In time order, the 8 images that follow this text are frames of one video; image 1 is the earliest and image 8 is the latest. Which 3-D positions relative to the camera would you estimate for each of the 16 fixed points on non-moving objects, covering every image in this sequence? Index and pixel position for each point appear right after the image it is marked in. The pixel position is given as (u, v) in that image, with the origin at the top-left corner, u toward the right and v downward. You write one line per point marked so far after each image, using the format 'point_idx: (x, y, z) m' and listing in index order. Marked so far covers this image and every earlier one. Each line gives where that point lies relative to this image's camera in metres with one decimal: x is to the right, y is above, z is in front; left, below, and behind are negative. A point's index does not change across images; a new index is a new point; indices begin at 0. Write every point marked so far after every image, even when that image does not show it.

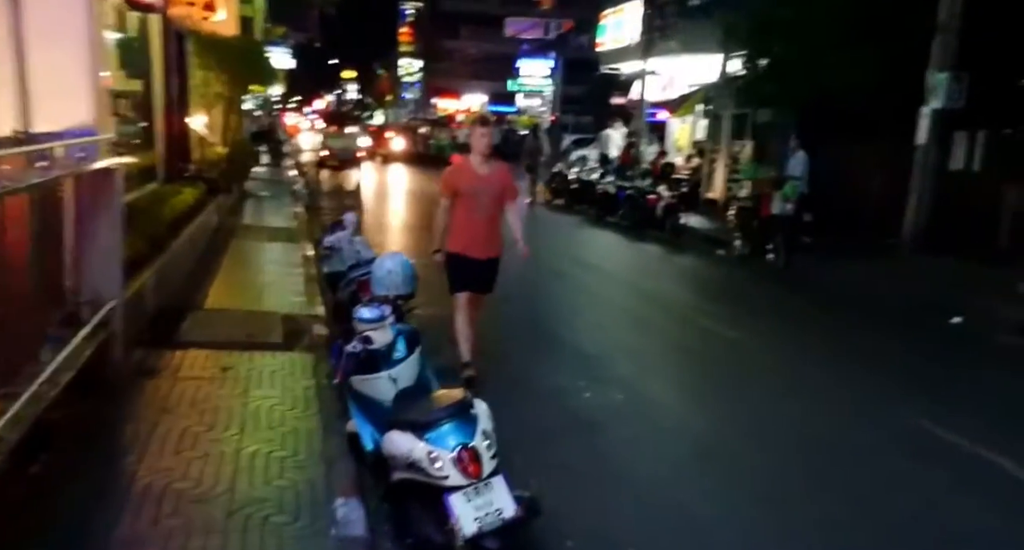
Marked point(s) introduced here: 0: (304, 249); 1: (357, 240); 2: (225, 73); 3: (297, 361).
0: (-2.5, +0.1, +13.4) m
1: (-1.2, +0.2, +8.8) m
2: (-5.1, +3.5, +19.4) m
3: (-1.4, -0.6, +7.1) m
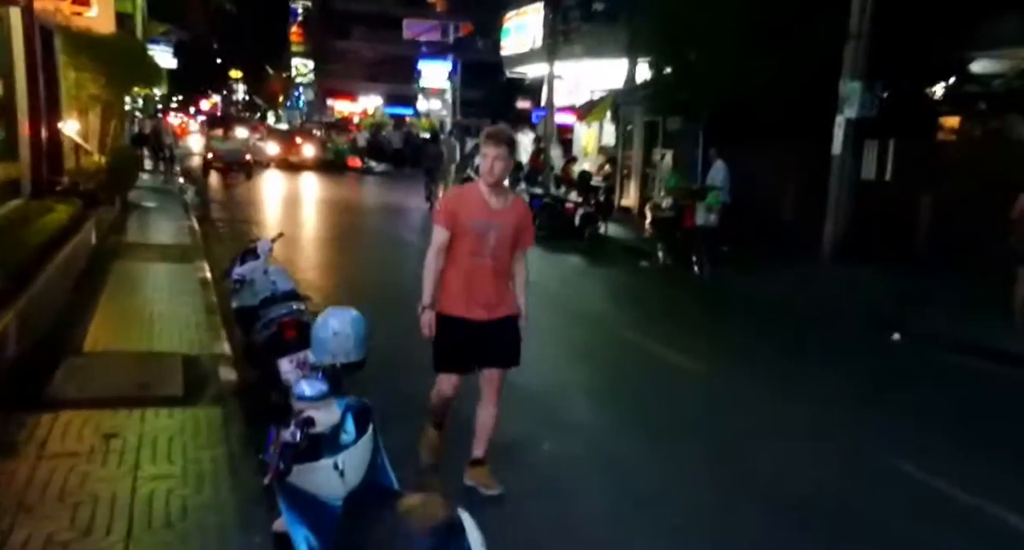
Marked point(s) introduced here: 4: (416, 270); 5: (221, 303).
0: (-3.4, -0.1, +12.0) m
1: (-1.6, 0.0, +7.5) m
2: (-6.6, +3.2, +17.7) m
3: (-1.7, -0.8, +5.8) m
4: (-1.4, 0.0, +15.4) m
5: (-2.7, -0.4, +9.9) m
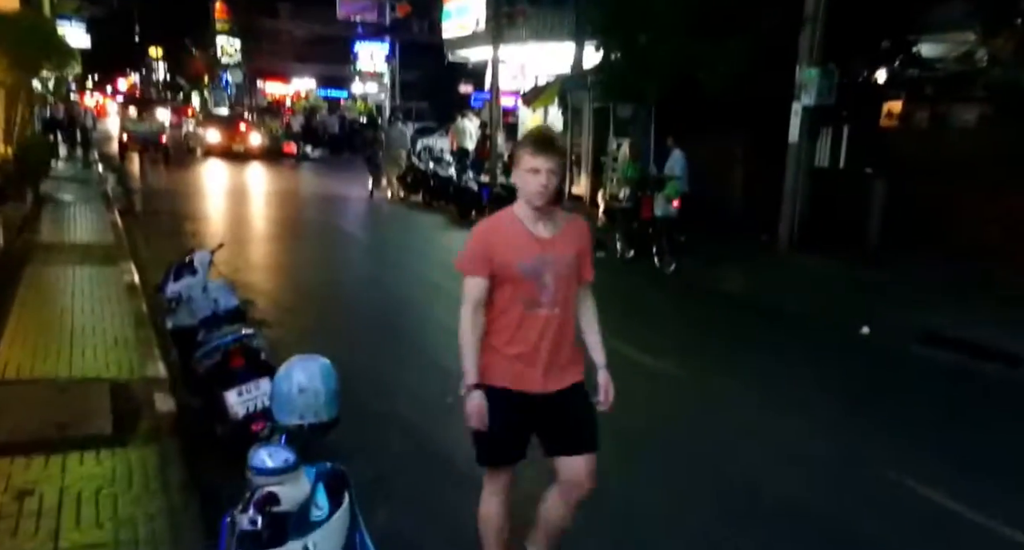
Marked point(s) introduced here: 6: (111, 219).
0: (-3.9, -0.1, +11.0) m
1: (-1.8, -0.1, +6.6) m
2: (-7.4, +3.3, +16.4) m
3: (-1.7, -0.9, +5.0) m
4: (-2.0, +0.1, +14.5) m
5: (-3.0, -0.4, +8.9) m
6: (-5.9, +0.8, +16.6) m
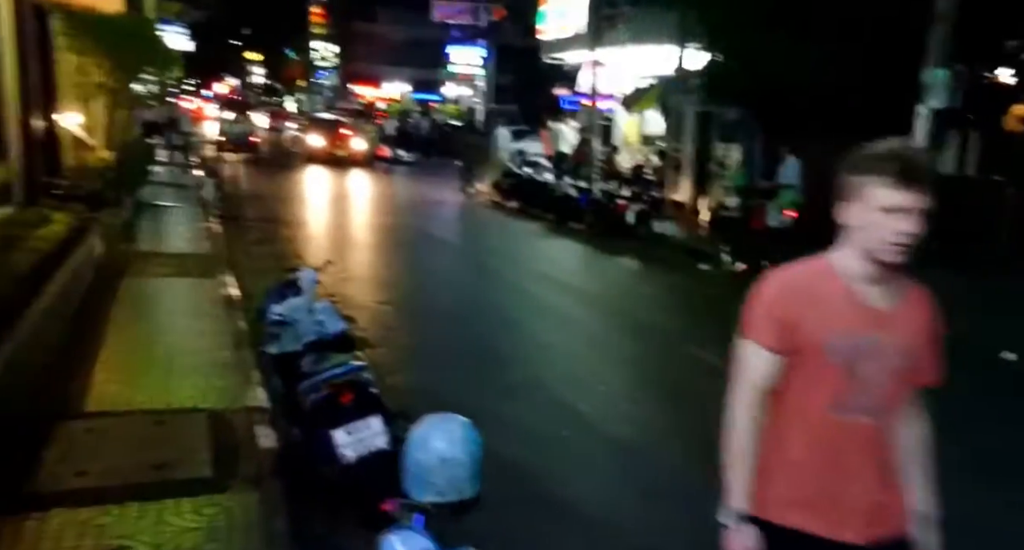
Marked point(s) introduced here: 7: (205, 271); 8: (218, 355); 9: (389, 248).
0: (-2.8, -0.2, +10.7) m
1: (-1.1, -0.2, +6.1) m
2: (-5.8, +3.2, +16.4) m
3: (-1.1, -1.0, +4.5) m
4: (-0.7, -0.1, +14.1) m
5: (-2.1, -0.5, +8.6) m
6: (-4.4, +0.7, +16.4) m
7: (-3.3, 0.0, +12.1) m
8: (-2.2, -0.6, +8.2) m
9: (-1.7, +0.4, +15.7) m
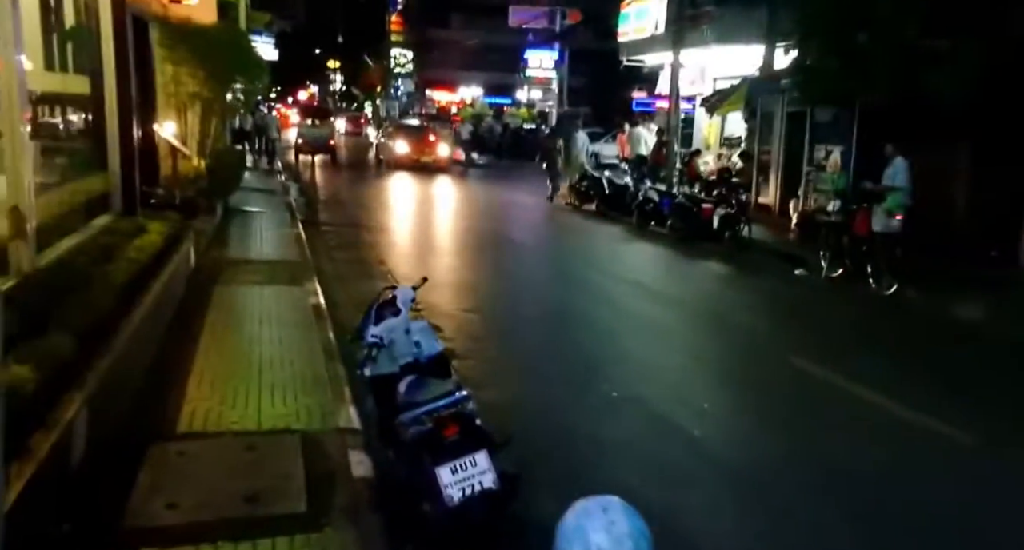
0: (-1.9, -0.3, +10.5) m
1: (-0.5, -0.3, +5.8) m
2: (-4.6, +3.1, +16.4) m
3: (-0.7, -1.1, +4.2) m
4: (+0.4, -0.2, +13.7) m
5: (-1.4, -0.6, +8.3) m
6: (-3.2, +0.6, +16.3) m
7: (-2.3, -0.1, +11.9) m
8: (-1.5, -0.7, +7.9) m
9: (-0.5, +0.3, +15.4) m
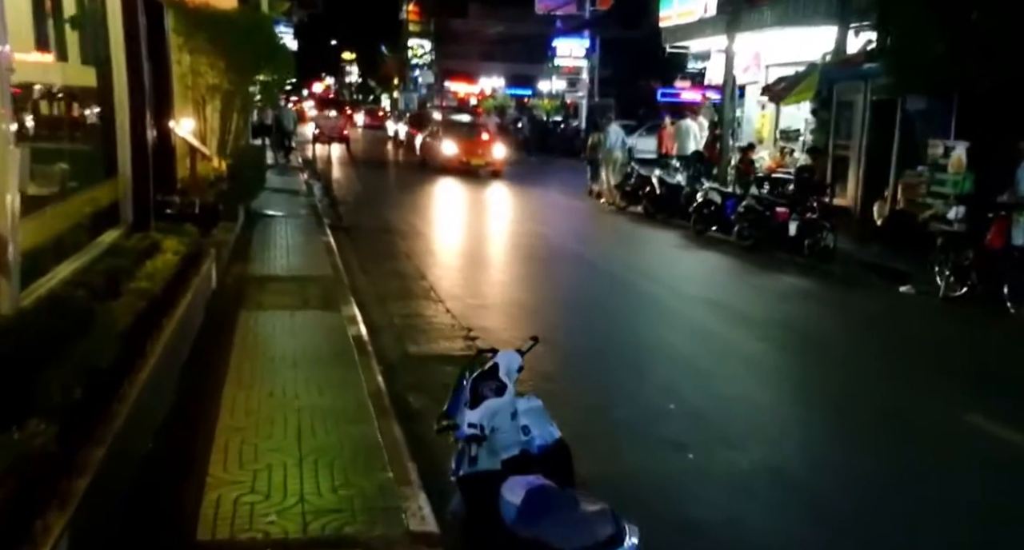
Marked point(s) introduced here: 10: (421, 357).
0: (-1.3, -0.5, +8.9) m
1: (0.0, -0.5, +4.2) m
2: (-3.9, +2.9, +14.8) m
3: (-0.2, -1.3, +2.6) m
4: (+1.0, -0.3, +12.1) m
5: (-0.8, -0.9, +6.7) m
6: (-2.5, +0.5, +14.7) m
7: (-1.7, -0.3, +10.3) m
8: (-0.9, -0.9, +6.4) m
9: (+0.1, +0.1, +13.8) m
10: (-0.8, -0.7, +9.1) m
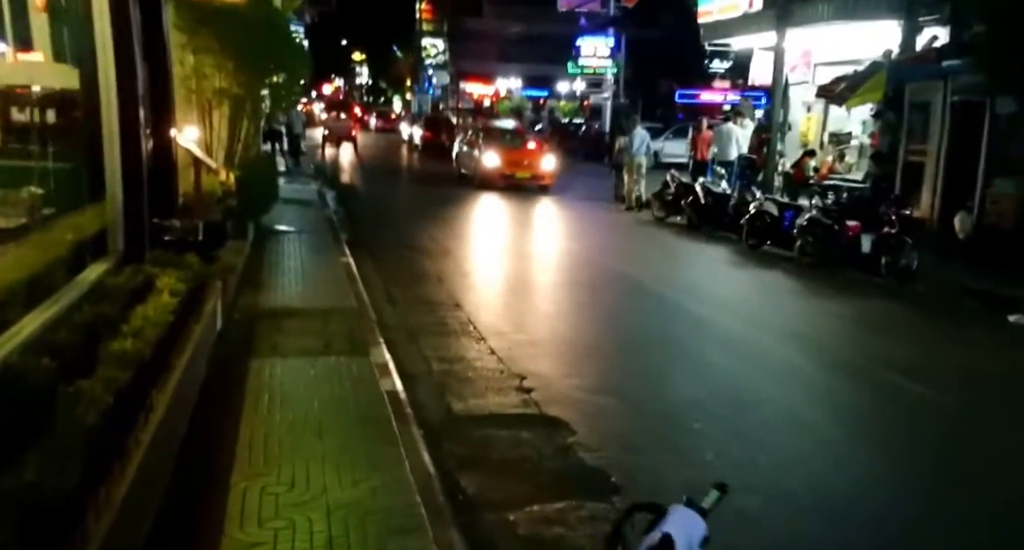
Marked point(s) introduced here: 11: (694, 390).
0: (-0.9, -0.8, +7.3) m
1: (+0.5, -0.8, +2.7) m
2: (-3.4, +2.6, +13.2) m
3: (+0.3, -1.6, +1.0) m
4: (+1.5, -0.6, +10.5) m
5: (-0.3, -1.1, +5.2) m
6: (-2.0, +0.2, +13.1) m
7: (-1.2, -0.5, +8.7) m
8: (-0.5, -1.2, +4.8) m
9: (+0.6, -0.2, +12.2) m
10: (-0.3, -1.0, +7.6) m
11: (+1.5, -0.9, +9.0) m
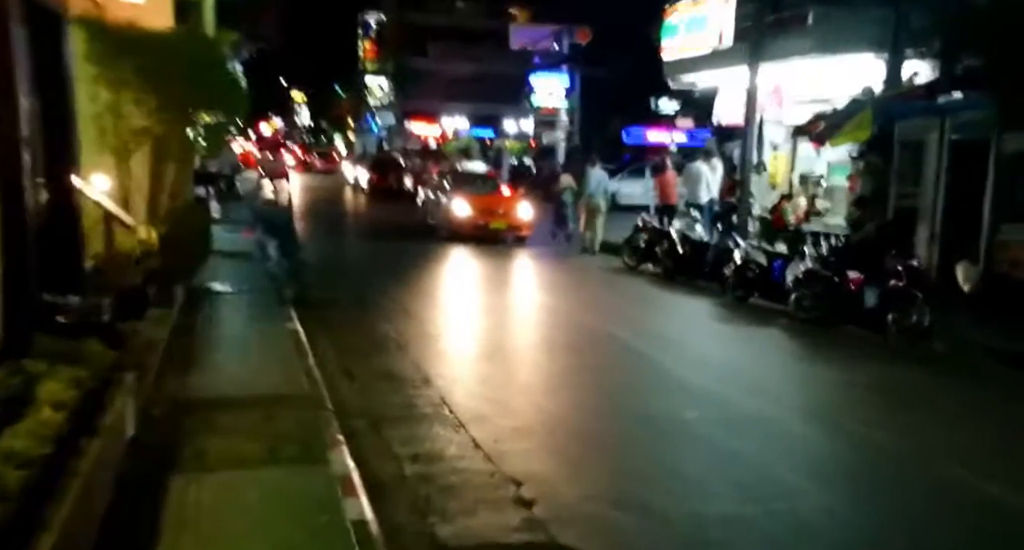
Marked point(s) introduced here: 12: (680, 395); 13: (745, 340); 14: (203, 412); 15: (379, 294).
0: (-0.8, -1.3, +5.6) m
1: (+0.7, -1.1, +1.0) m
2: (-3.7, +1.9, +11.5) m
3: (+0.6, -1.9, -0.7) m
4: (+1.4, -1.2, +8.9) m
5: (-0.2, -1.5, +3.4) m
6: (-2.3, -0.5, +11.4) m
7: (-1.3, -1.1, +7.0) m
8: (-0.3, -1.6, +3.1) m
9: (+0.4, -0.8, +10.6) m
10: (-0.3, -1.5, +5.8) m
11: (+1.4, -1.4, +7.4) m
12: (+1.5, -1.0, +10.3) m
13: (+2.8, -0.7, +13.3) m
14: (-2.2, -0.9, +7.8) m
15: (-1.9, -0.2, +14.7) m
